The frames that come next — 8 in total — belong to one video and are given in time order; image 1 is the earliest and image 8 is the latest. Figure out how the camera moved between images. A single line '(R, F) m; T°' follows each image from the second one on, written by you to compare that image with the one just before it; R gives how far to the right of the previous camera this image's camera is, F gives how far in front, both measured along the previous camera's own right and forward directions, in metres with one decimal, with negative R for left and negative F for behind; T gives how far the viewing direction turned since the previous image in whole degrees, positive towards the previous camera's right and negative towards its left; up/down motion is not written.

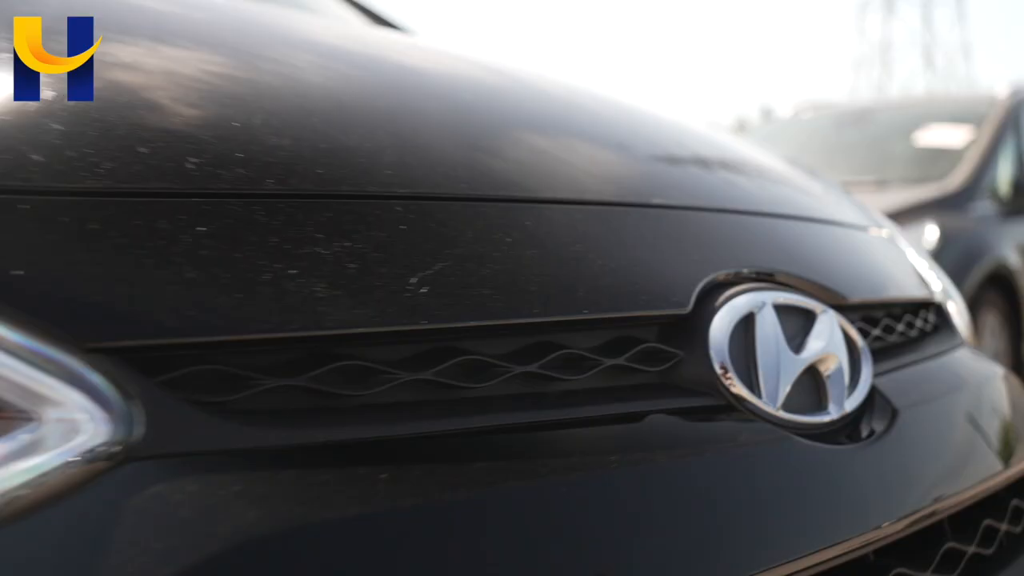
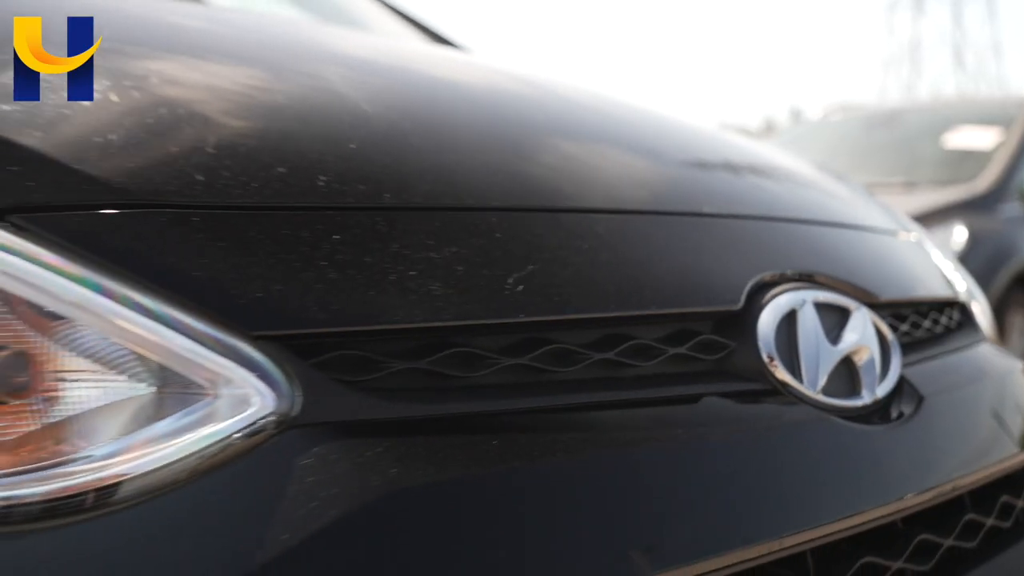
(0.0, -0.1) m; -1°
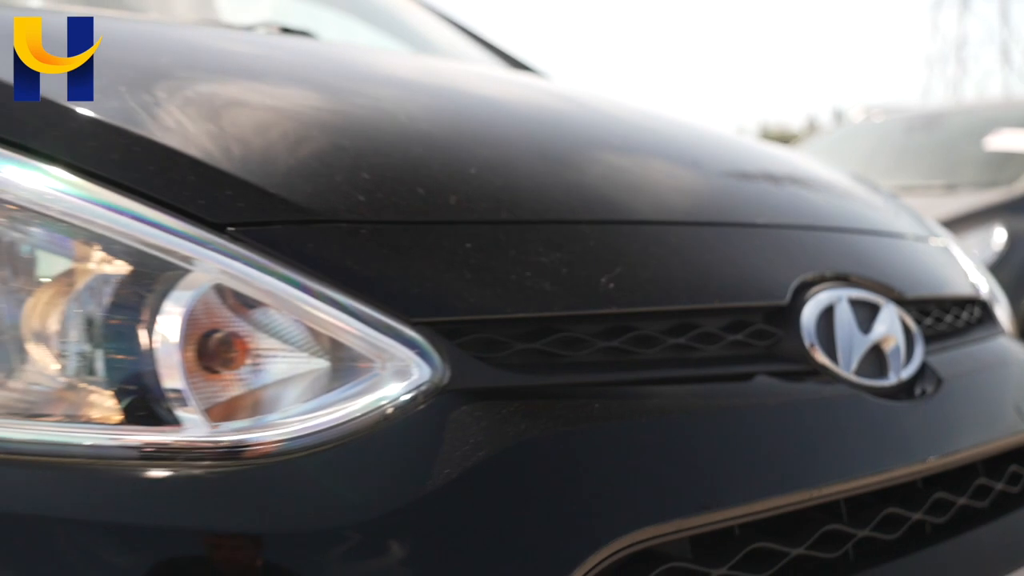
(0.0, -0.2) m; -2°
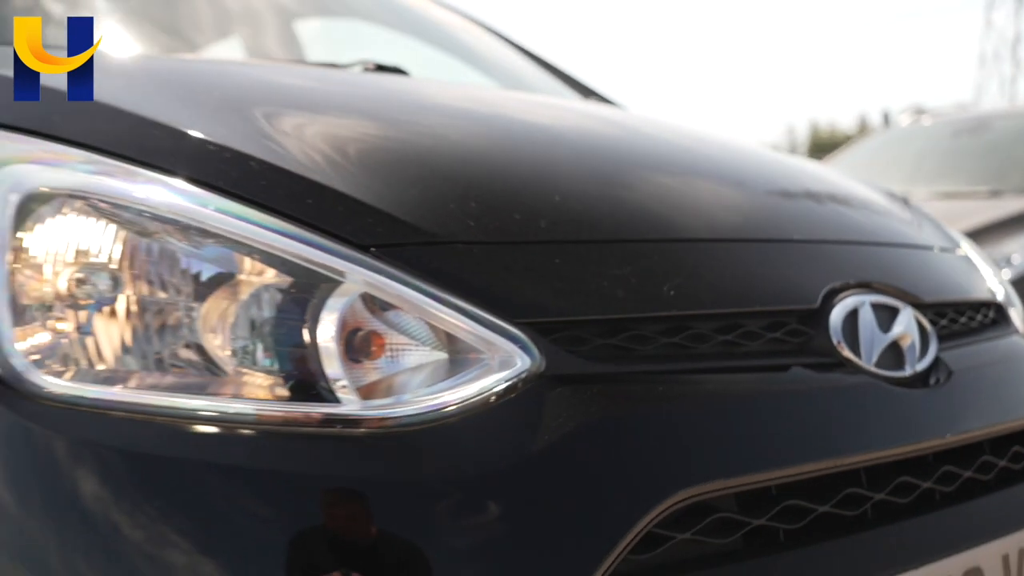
(0.0, -0.2) m; -2°
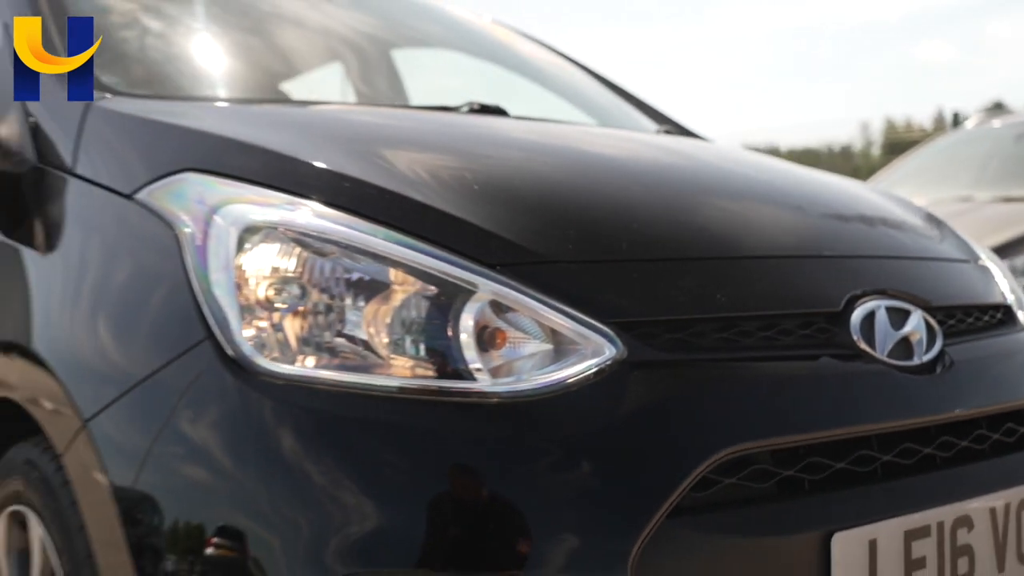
(0.0, -0.3) m; -3°
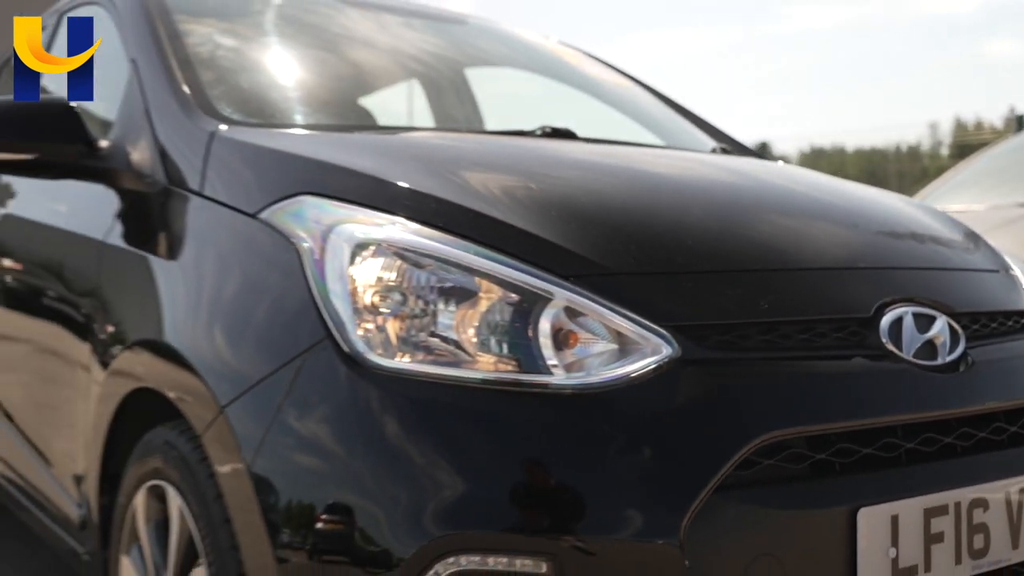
(0.0, -0.2) m; -3°
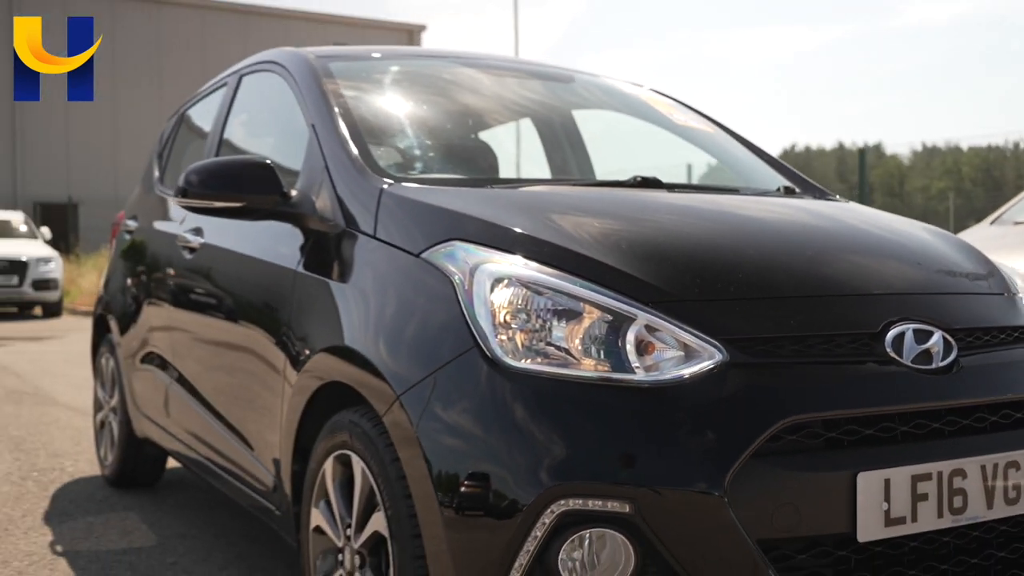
(0.0, -0.5) m; -5°
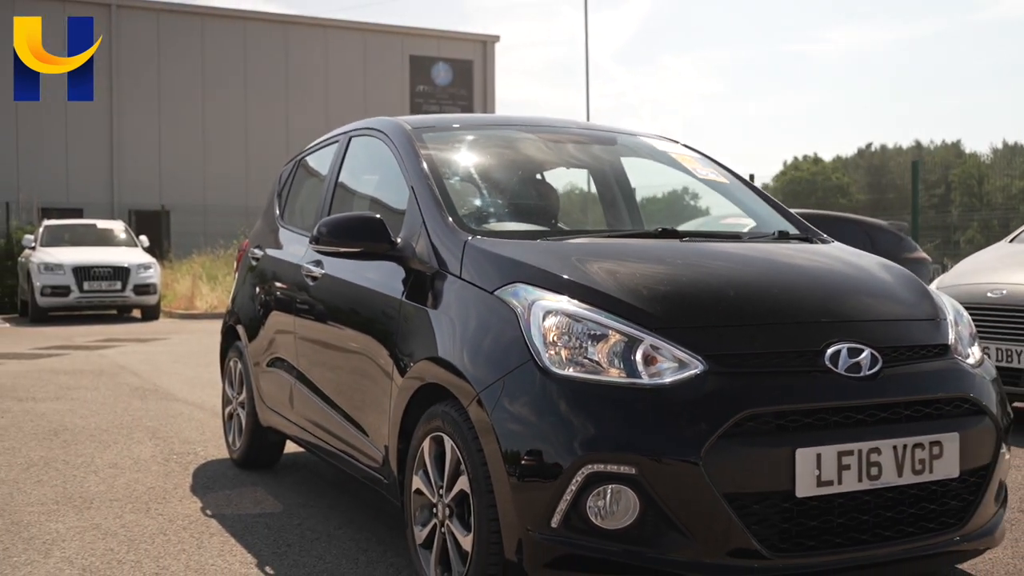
(+0.1, -0.8) m; -3°
